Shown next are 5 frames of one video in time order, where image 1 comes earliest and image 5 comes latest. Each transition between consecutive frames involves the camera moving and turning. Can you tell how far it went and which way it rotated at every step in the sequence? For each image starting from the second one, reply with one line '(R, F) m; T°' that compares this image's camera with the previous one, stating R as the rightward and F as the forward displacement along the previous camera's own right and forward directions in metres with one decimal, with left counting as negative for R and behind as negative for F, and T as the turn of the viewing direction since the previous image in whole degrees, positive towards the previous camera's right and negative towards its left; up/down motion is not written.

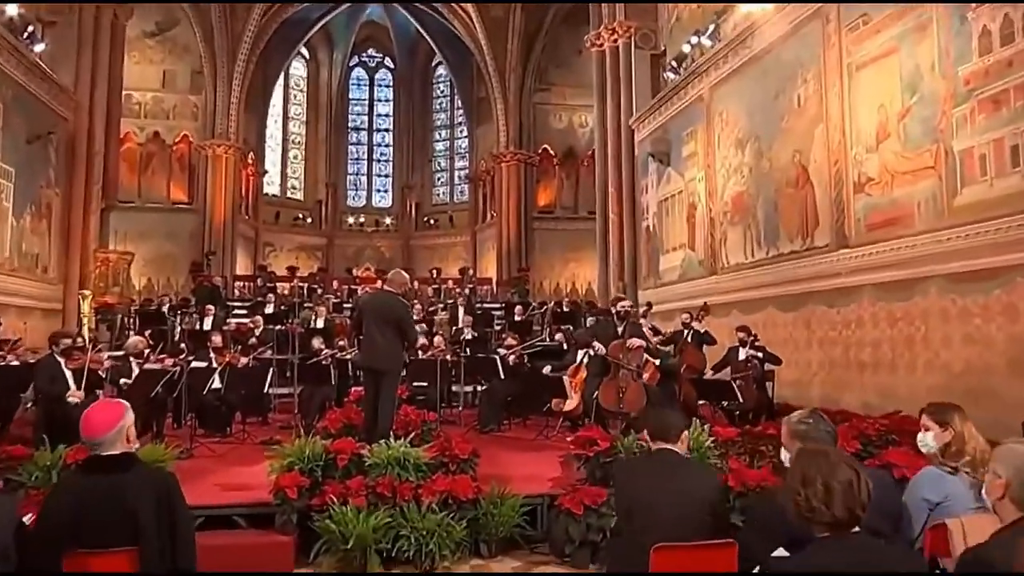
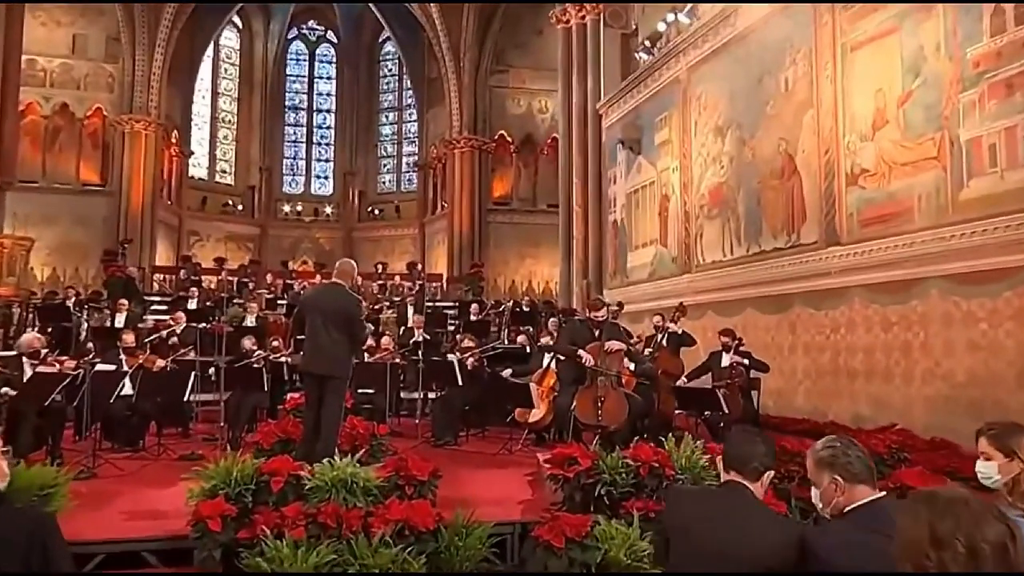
(-0.3, +1.2) m; +4°
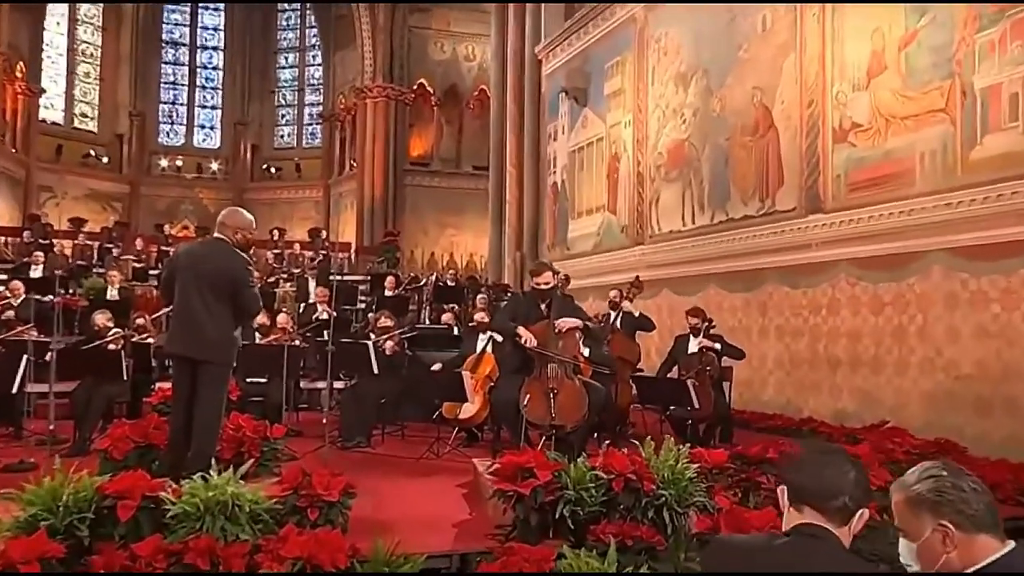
(-0.2, +1.8) m; +6°
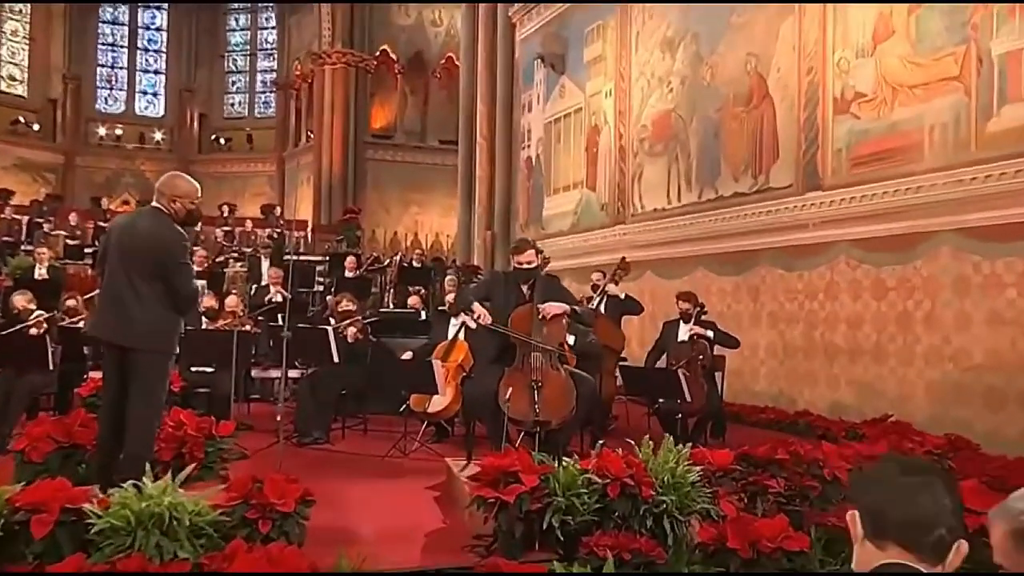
(-0.1, +0.8) m; +3°
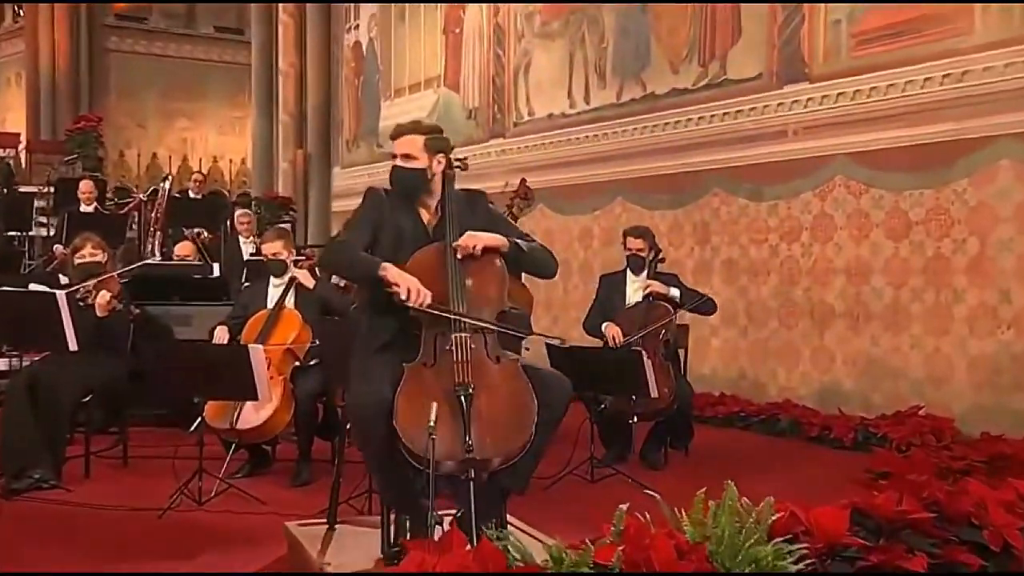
(-0.5, +2.9) m; +14°
